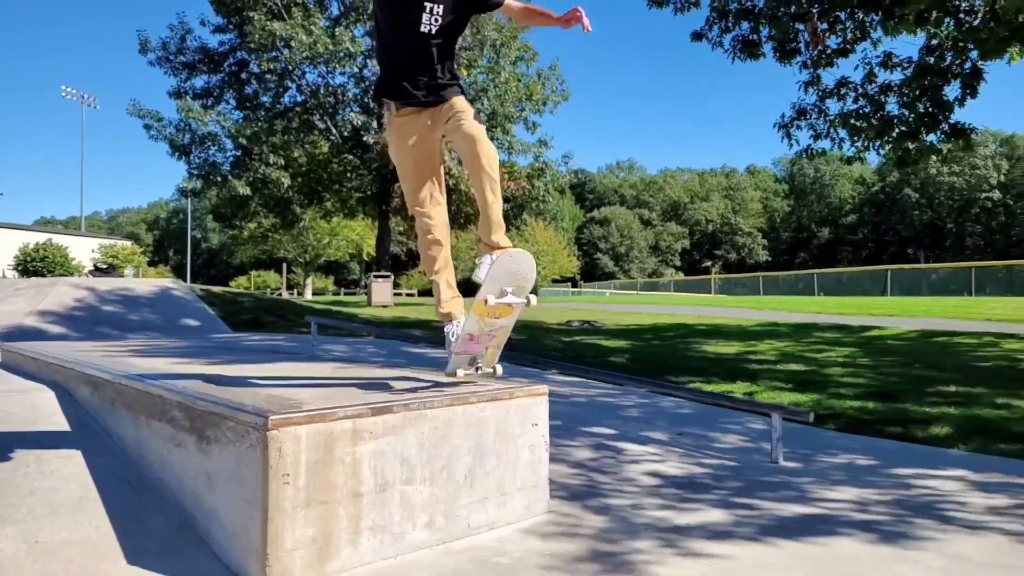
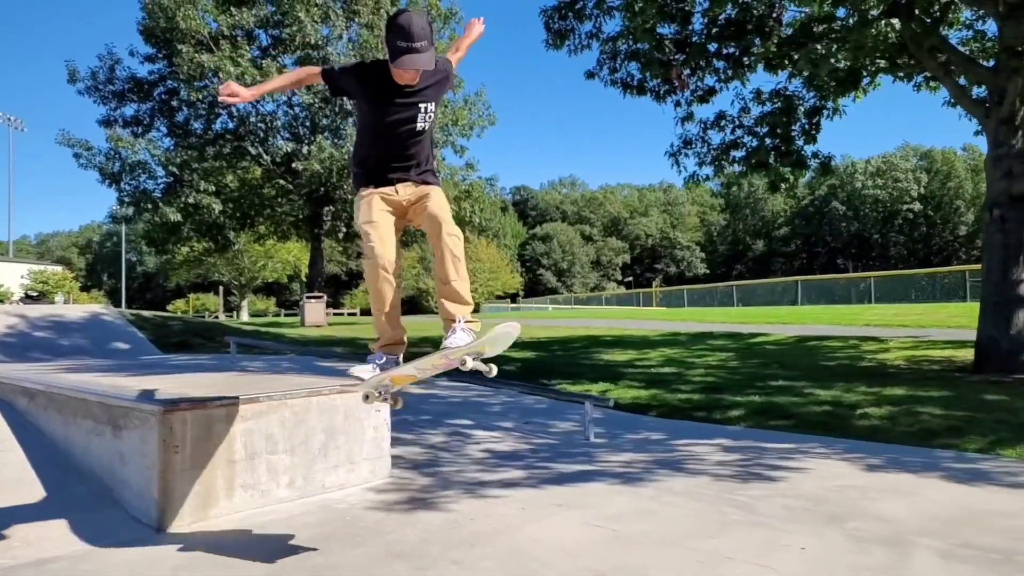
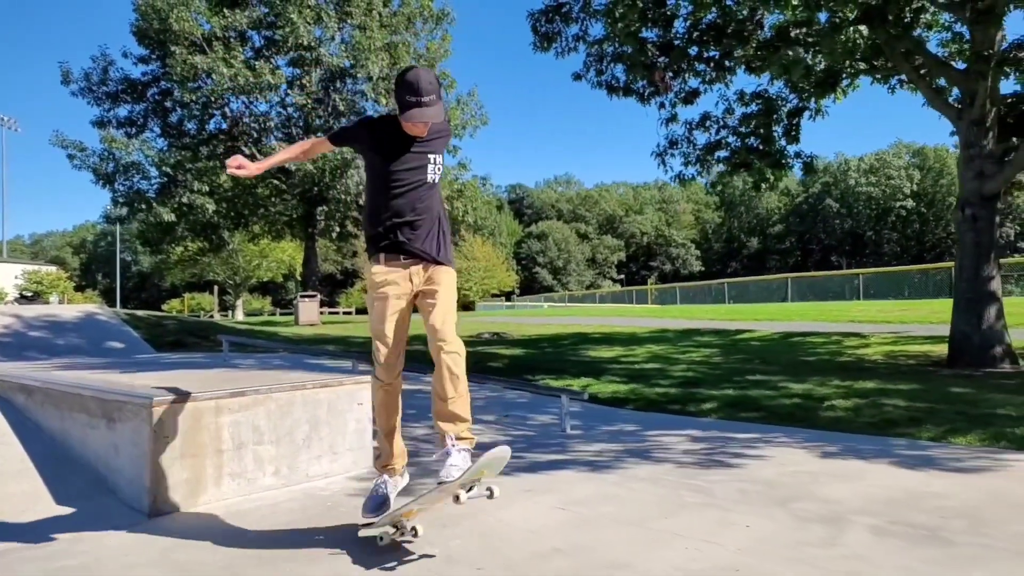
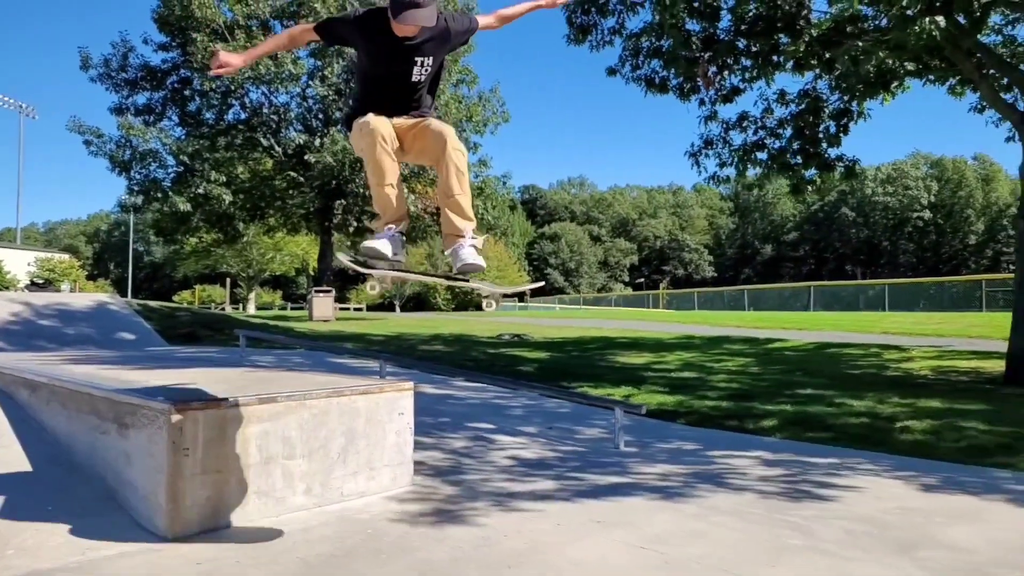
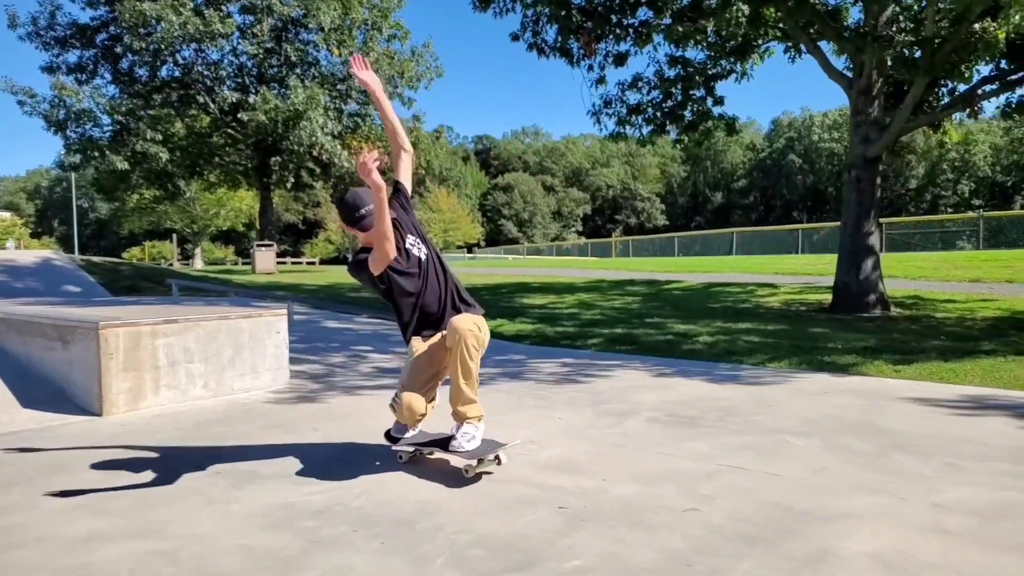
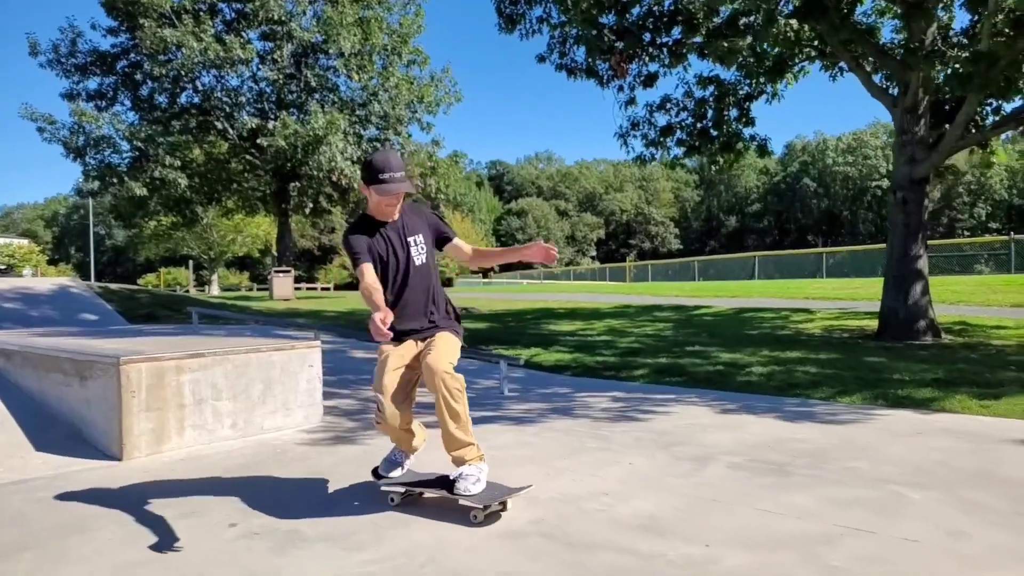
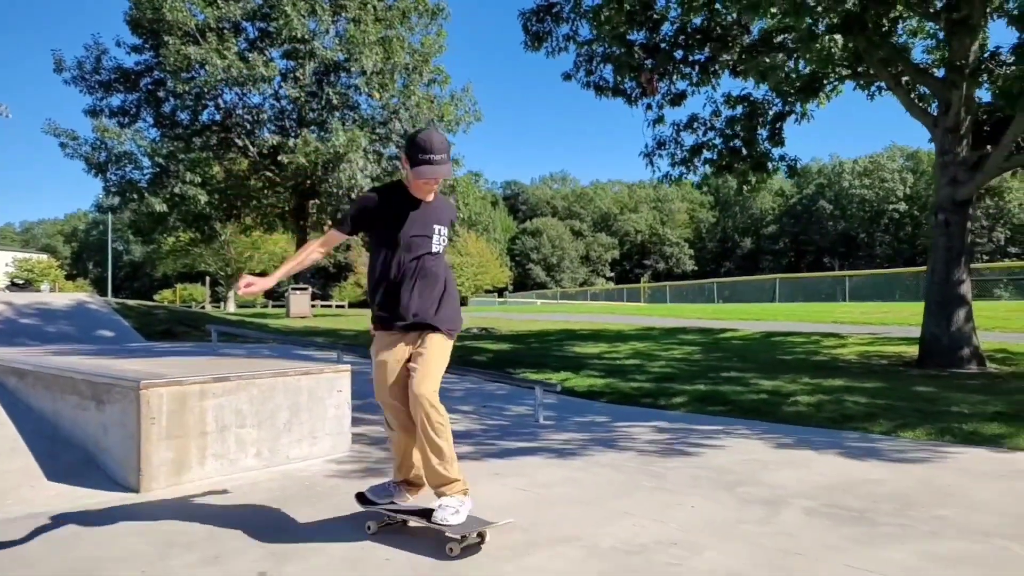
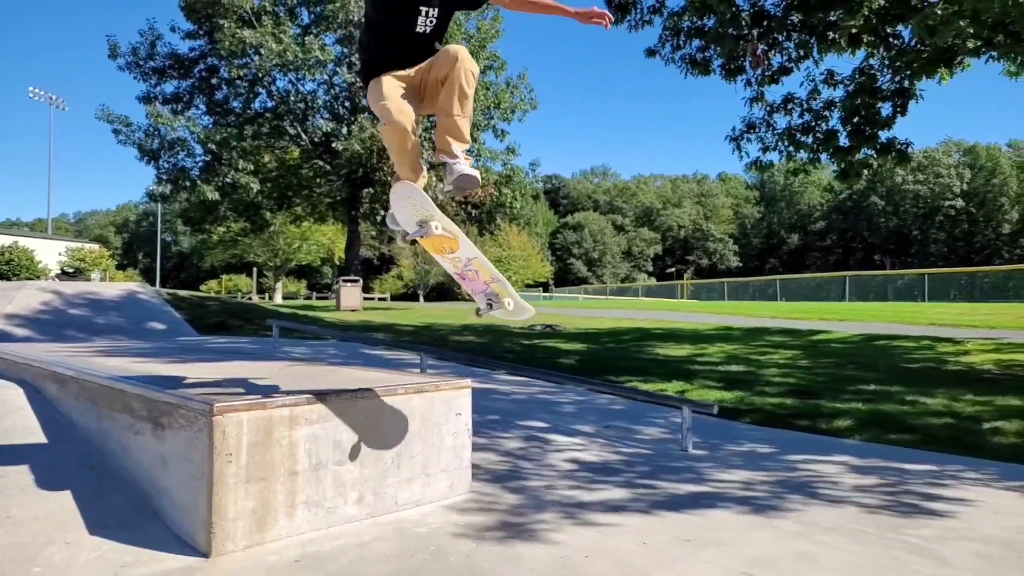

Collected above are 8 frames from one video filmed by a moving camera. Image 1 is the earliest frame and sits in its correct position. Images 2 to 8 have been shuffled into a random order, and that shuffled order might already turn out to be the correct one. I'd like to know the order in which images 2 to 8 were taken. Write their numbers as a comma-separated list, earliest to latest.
8, 4, 2, 3, 7, 6, 5
